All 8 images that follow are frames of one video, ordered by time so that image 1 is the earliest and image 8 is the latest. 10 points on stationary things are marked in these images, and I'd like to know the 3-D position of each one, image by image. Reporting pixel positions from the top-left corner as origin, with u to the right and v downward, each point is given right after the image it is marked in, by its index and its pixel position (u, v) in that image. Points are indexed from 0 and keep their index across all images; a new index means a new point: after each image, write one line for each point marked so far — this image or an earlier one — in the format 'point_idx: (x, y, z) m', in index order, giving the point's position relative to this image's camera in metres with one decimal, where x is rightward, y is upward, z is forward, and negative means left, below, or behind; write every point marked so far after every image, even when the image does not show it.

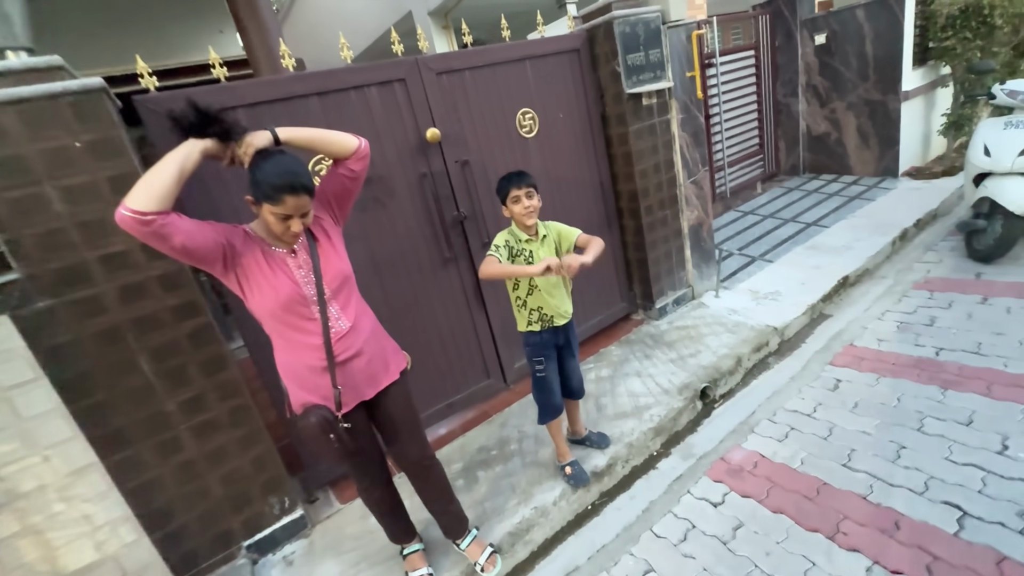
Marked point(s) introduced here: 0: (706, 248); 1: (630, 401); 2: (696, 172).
0: (+1.8, +0.4, +4.3) m
1: (+0.8, -0.8, +3.2) m
2: (+1.6, +1.0, +4.0) m
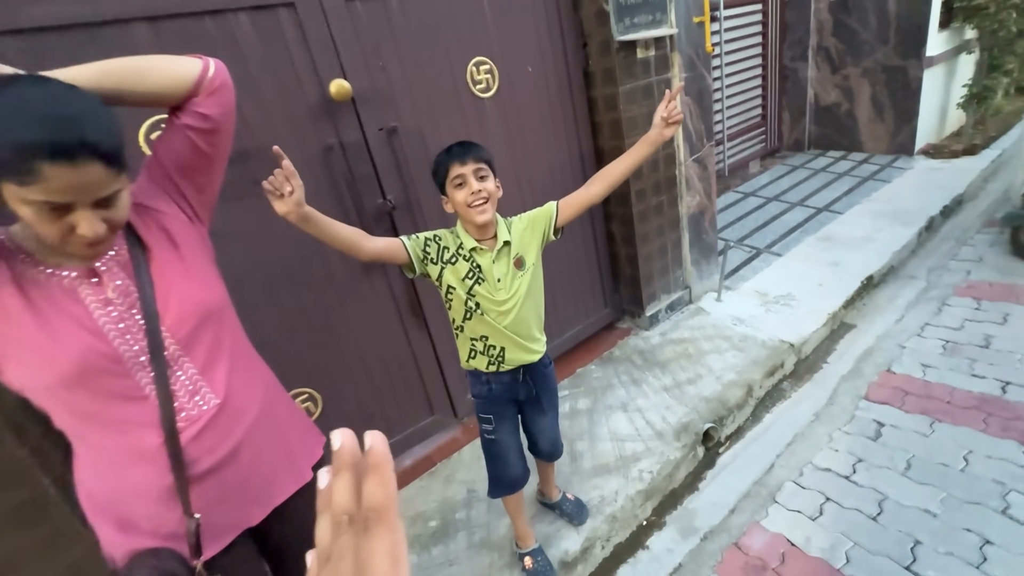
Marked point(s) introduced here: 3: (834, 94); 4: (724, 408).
0: (+1.5, +0.3, +3.5) m
1: (+0.5, -0.9, +2.5) m
2: (+1.3, +1.0, +3.2) m
3: (+4.1, +2.5, +6.0) m
4: (+1.2, -0.7, +2.7) m
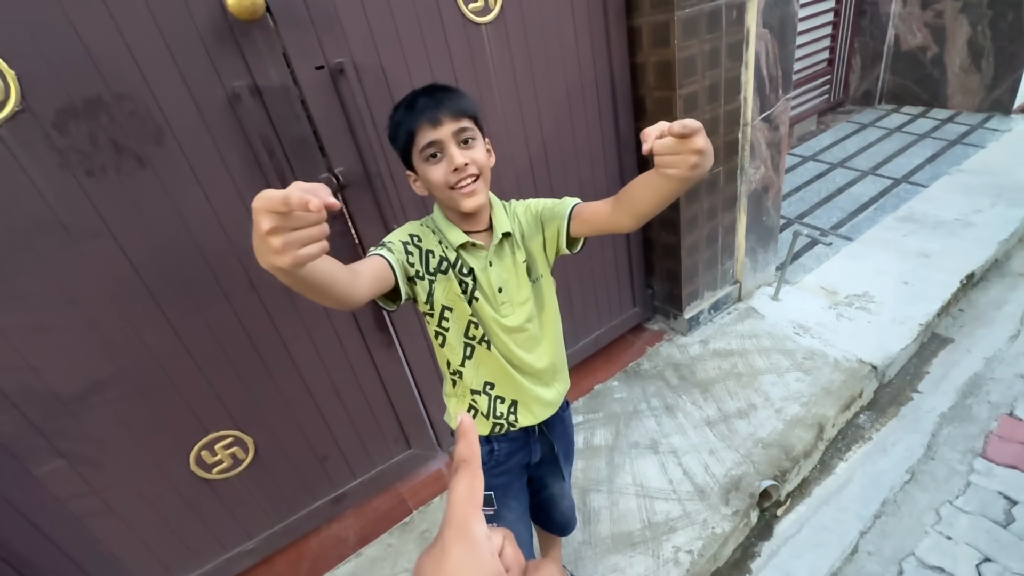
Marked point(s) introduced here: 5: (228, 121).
0: (+1.5, +0.4, +2.8) m
1: (+0.5, -0.9, +1.9) m
2: (+1.3, +1.0, +2.4) m
3: (+4.3, +2.6, +4.9) m
4: (+1.2, -0.7, +2.0) m
5: (-0.8, +0.5, +1.4) m
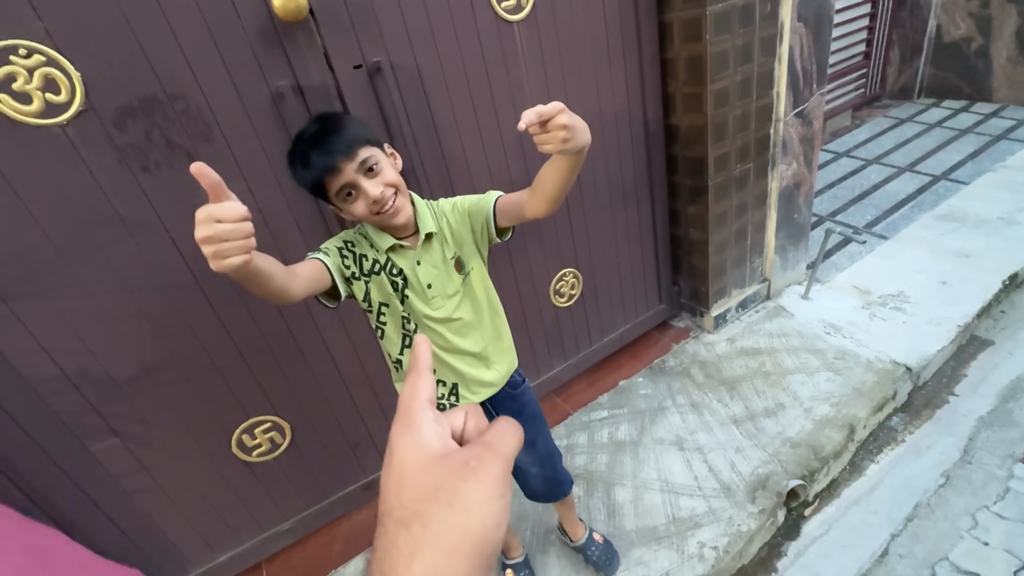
0: (+1.7, +0.4, +2.7) m
1: (+0.6, -0.9, +1.9) m
2: (+1.5, +1.0, +2.4) m
3: (+4.6, +2.6, +4.7) m
4: (+1.3, -0.7, +2.0) m
5: (-0.7, +0.5, +1.4) m
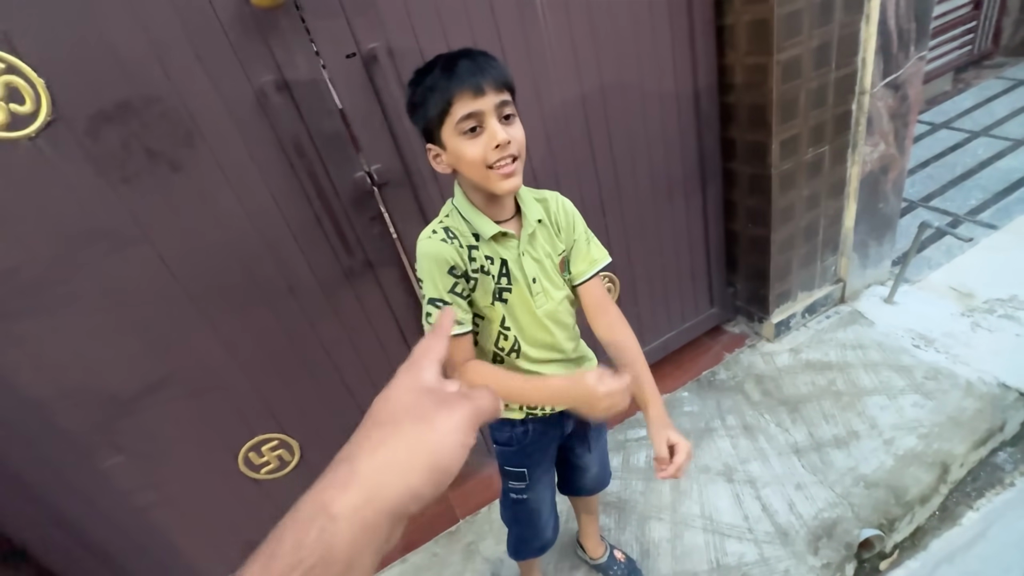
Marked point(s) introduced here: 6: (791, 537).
0: (+1.8, +0.4, +2.3) m
1: (+0.7, -0.9, +1.7) m
2: (+1.6, +0.9, +2.0) m
3: (+4.9, +2.7, +3.9) m
4: (+1.4, -0.8, +1.7) m
5: (-0.7, +0.5, +1.3) m
6: (+1.0, -0.9, +1.7) m
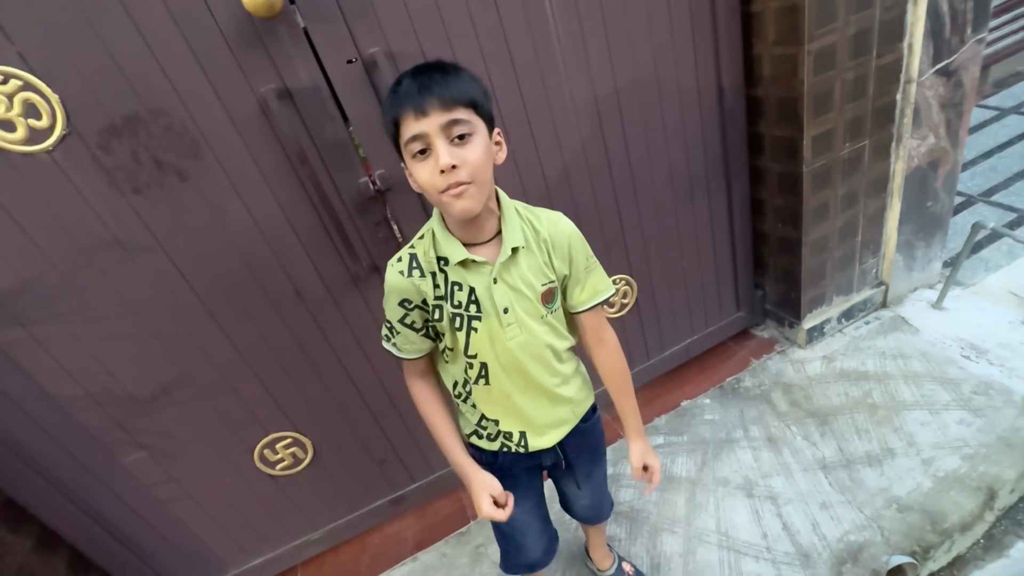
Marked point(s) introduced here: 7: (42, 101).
0: (+1.9, +0.3, +2.1) m
1: (+0.7, -1.0, +1.6) m
2: (+1.7, +0.9, +1.8) m
3: (+5.1, +2.7, +3.4) m
4: (+1.4, -0.8, +1.6) m
5: (-0.7, +0.4, +1.3) m
6: (+1.0, -0.9, +1.6) m
7: (-1.1, +0.5, +1.1) m
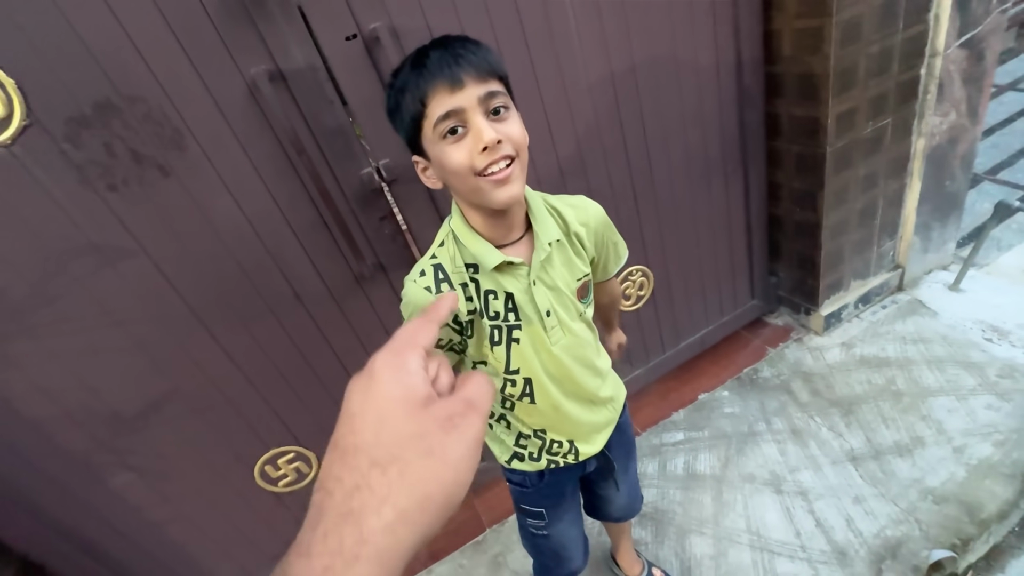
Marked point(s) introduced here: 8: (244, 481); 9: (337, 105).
0: (+1.9, +0.4, +2.1) m
1: (+0.8, -0.9, +1.5) m
2: (+1.7, +1.0, +1.7) m
3: (+5.0, +2.9, +3.4) m
4: (+1.5, -0.7, +1.5) m
5: (-0.7, +0.4, +1.2) m
6: (+1.1, -0.9, +1.5) m
7: (-1.1, +0.4, +1.0) m
8: (-0.9, -0.7, +1.6) m
9: (-0.5, +0.5, +1.2) m
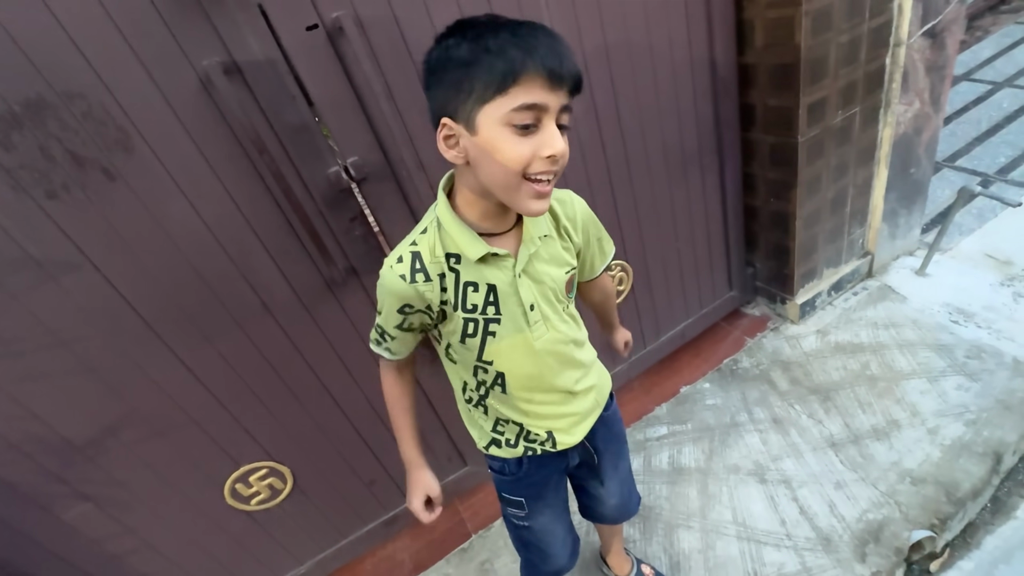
0: (+1.8, +0.5, +2.1) m
1: (+0.8, -0.9, +1.5) m
2: (+1.6, +1.0, +1.7) m
3: (+4.8, +3.0, +3.6) m
4: (+1.4, -0.7, +1.5) m
5: (-0.7, +0.4, +1.1) m
6: (+1.0, -0.8, +1.5) m
7: (-1.1, +0.4, +0.9) m
8: (-0.9, -0.7, +1.5) m
9: (-0.5, +0.5, +1.1) m
